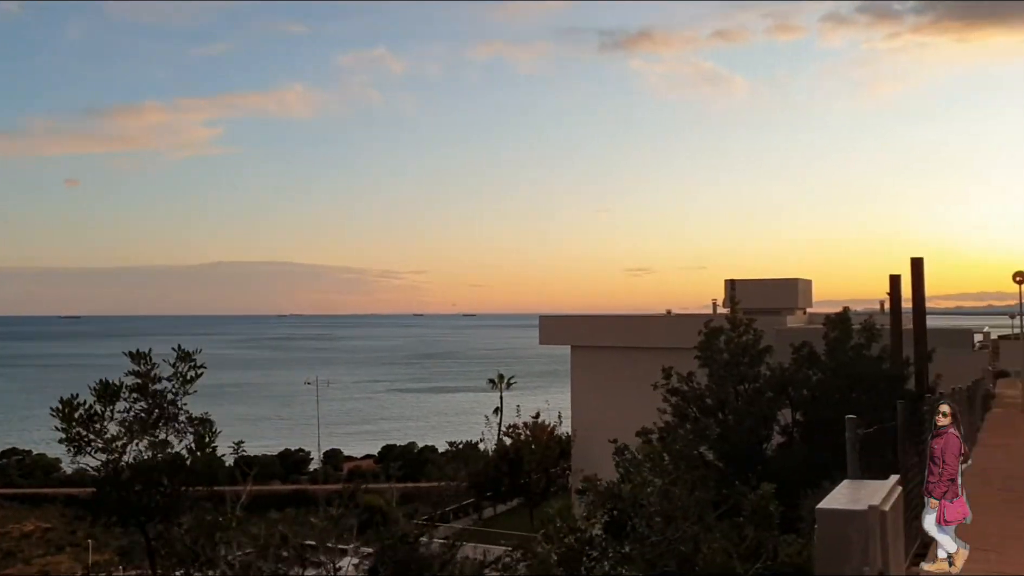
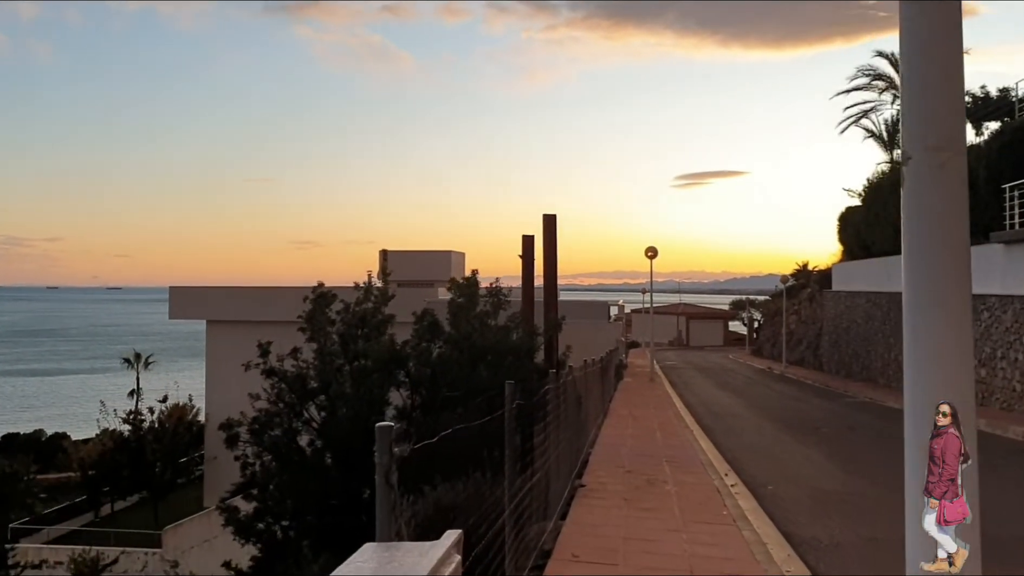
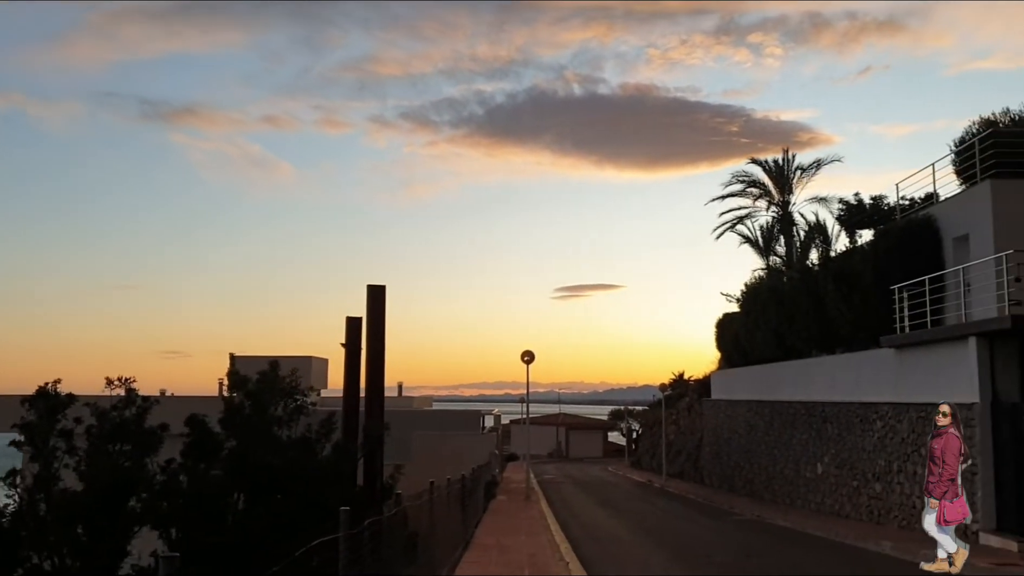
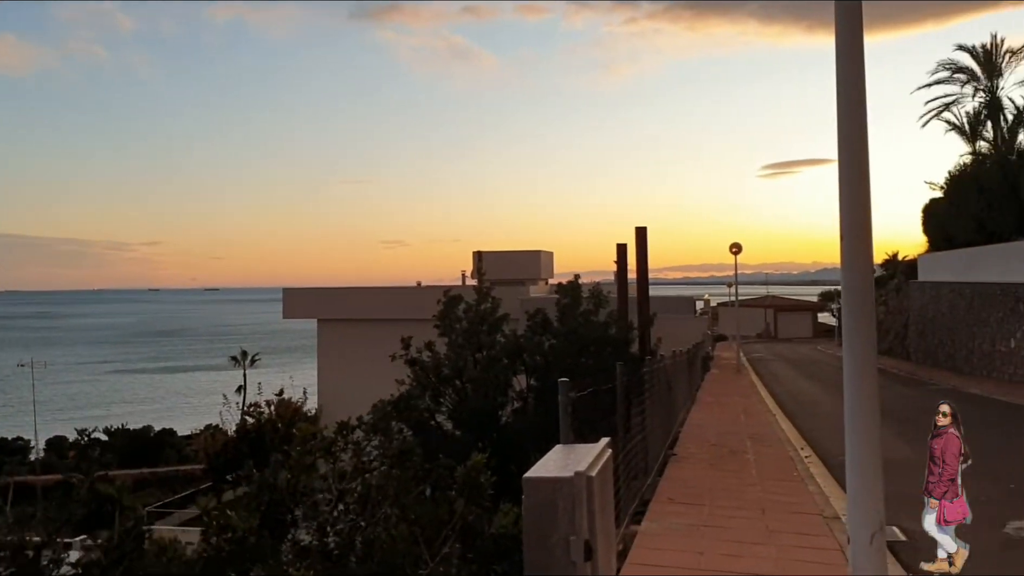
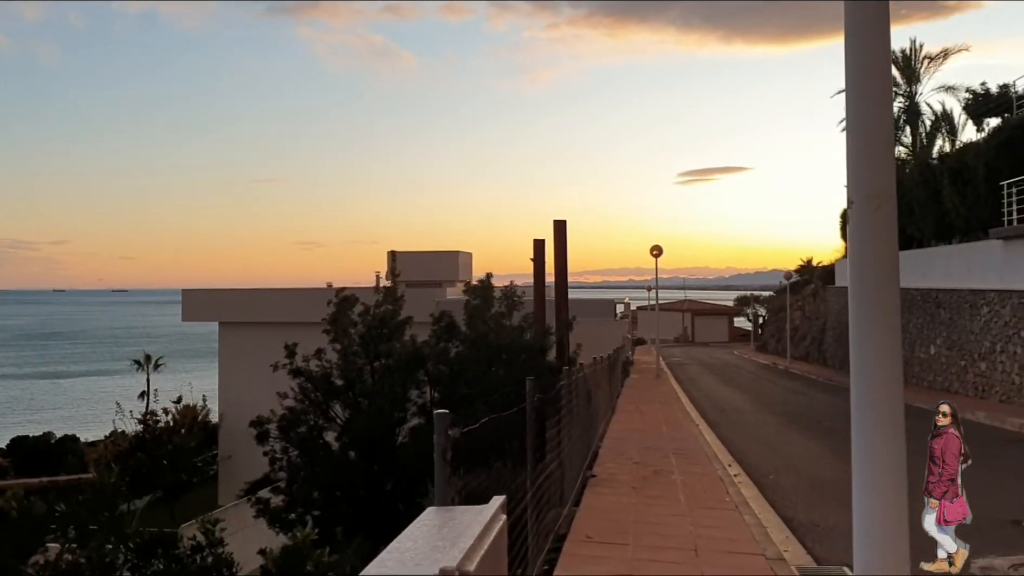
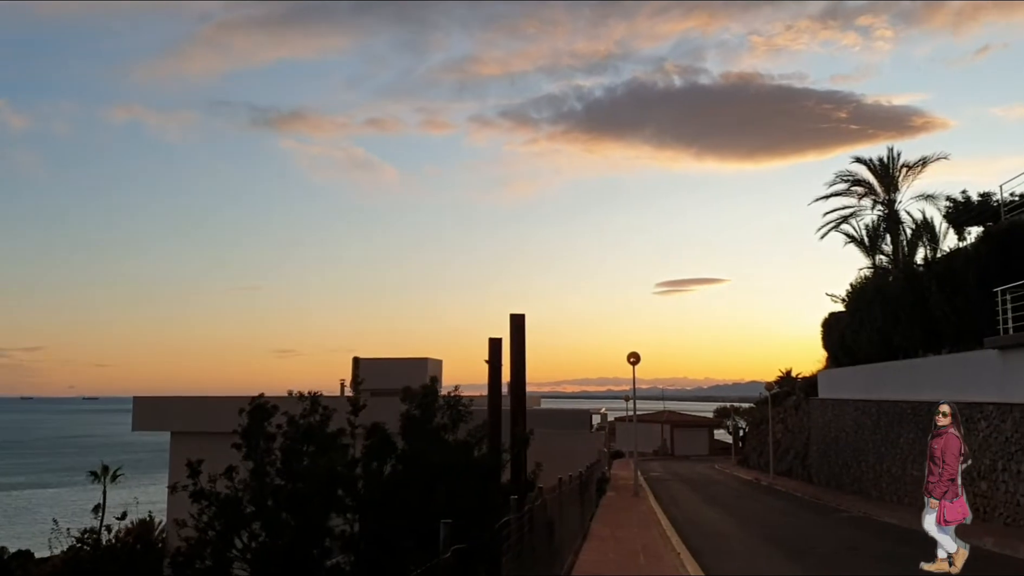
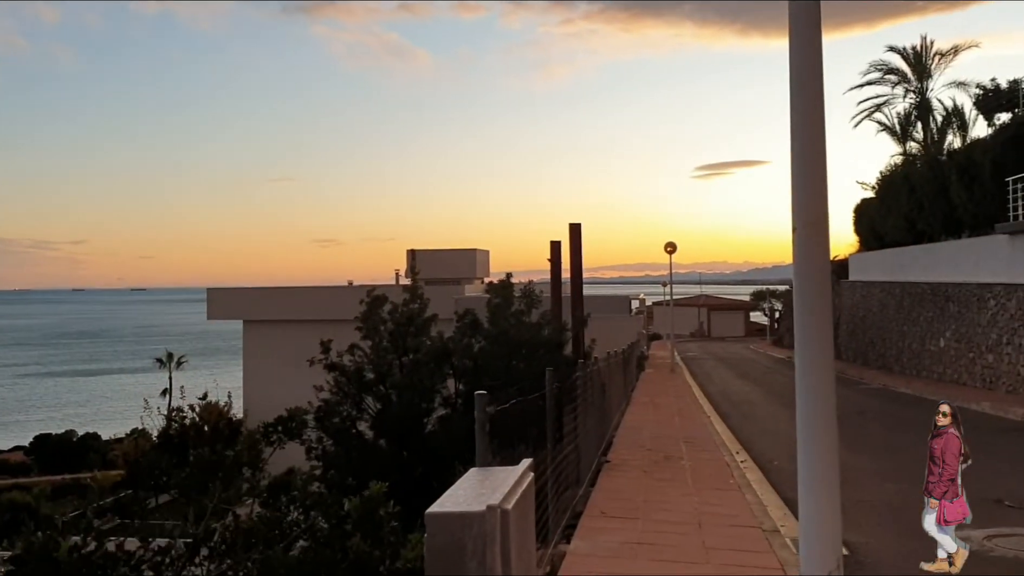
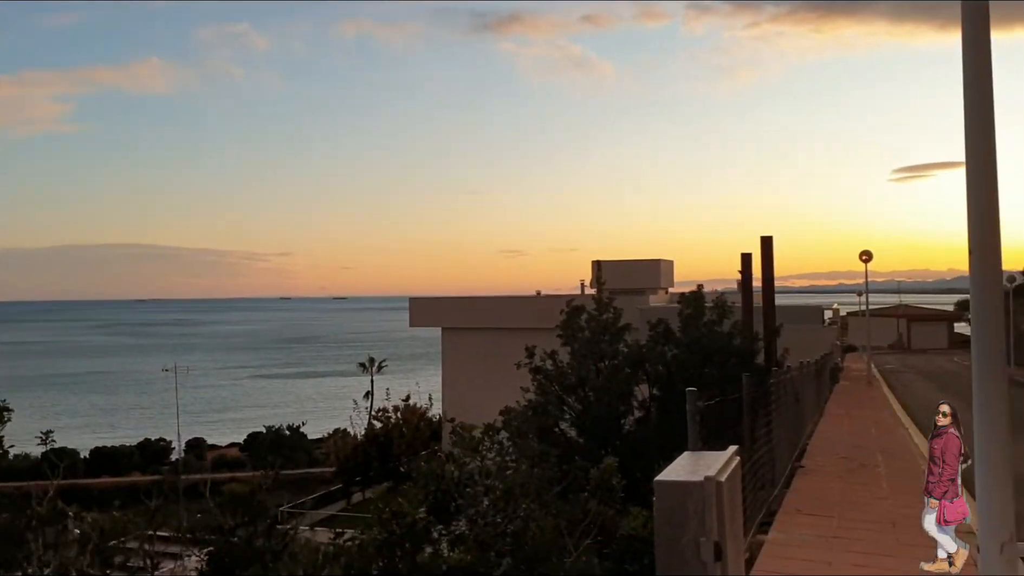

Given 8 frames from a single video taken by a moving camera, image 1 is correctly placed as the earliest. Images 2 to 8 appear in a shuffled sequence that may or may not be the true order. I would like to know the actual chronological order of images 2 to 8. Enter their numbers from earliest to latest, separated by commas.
8, 4, 7, 5, 2, 6, 3
